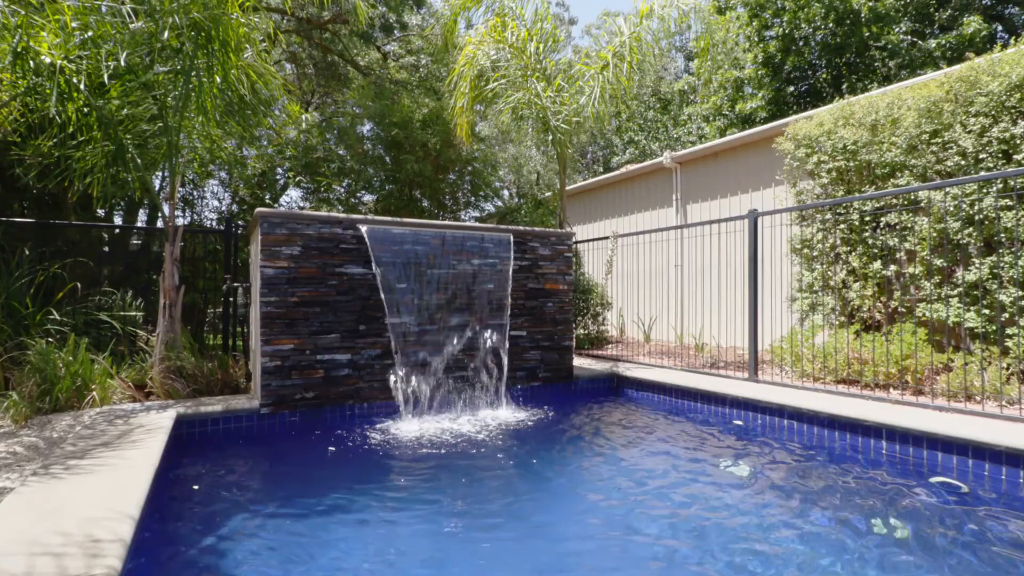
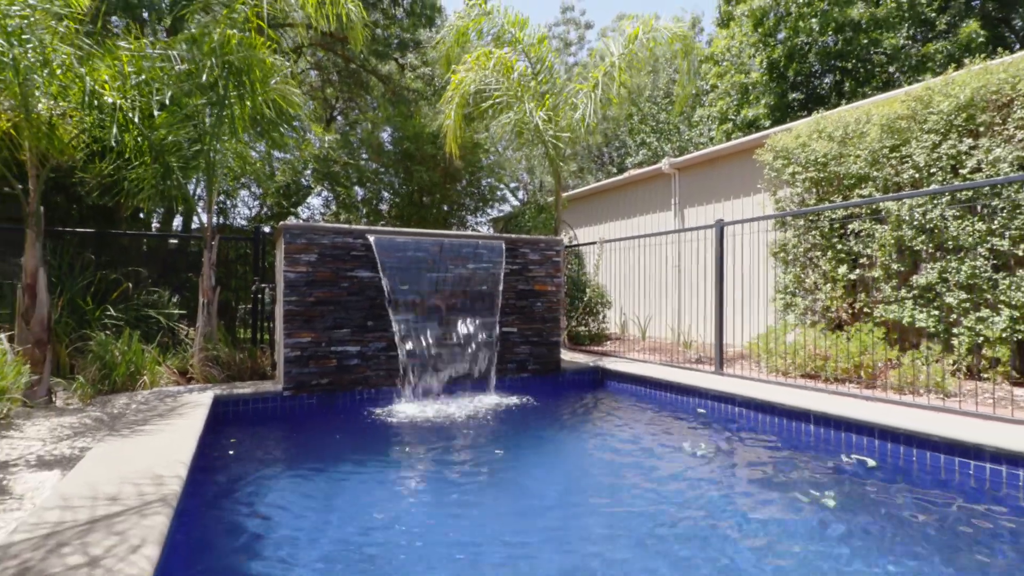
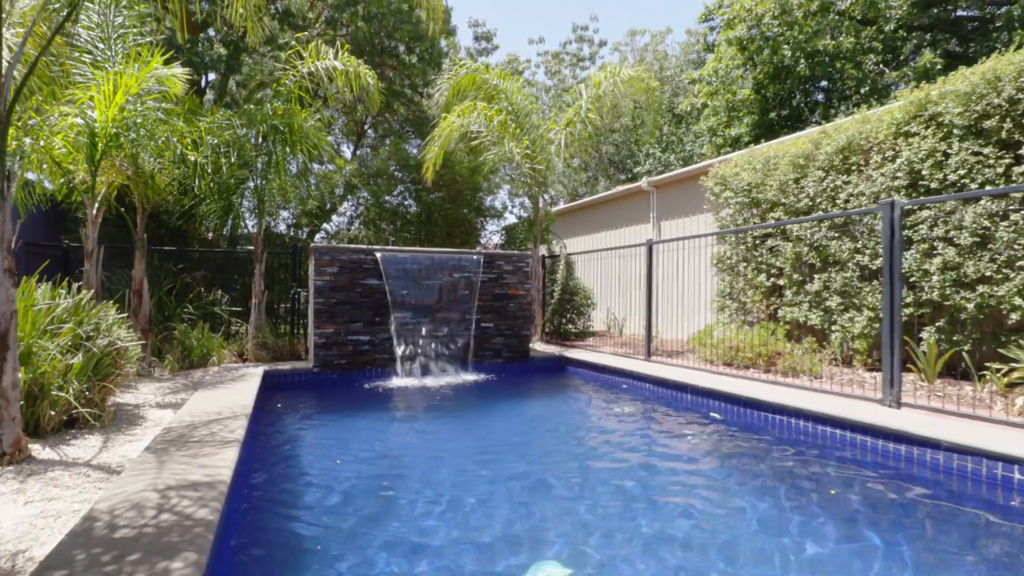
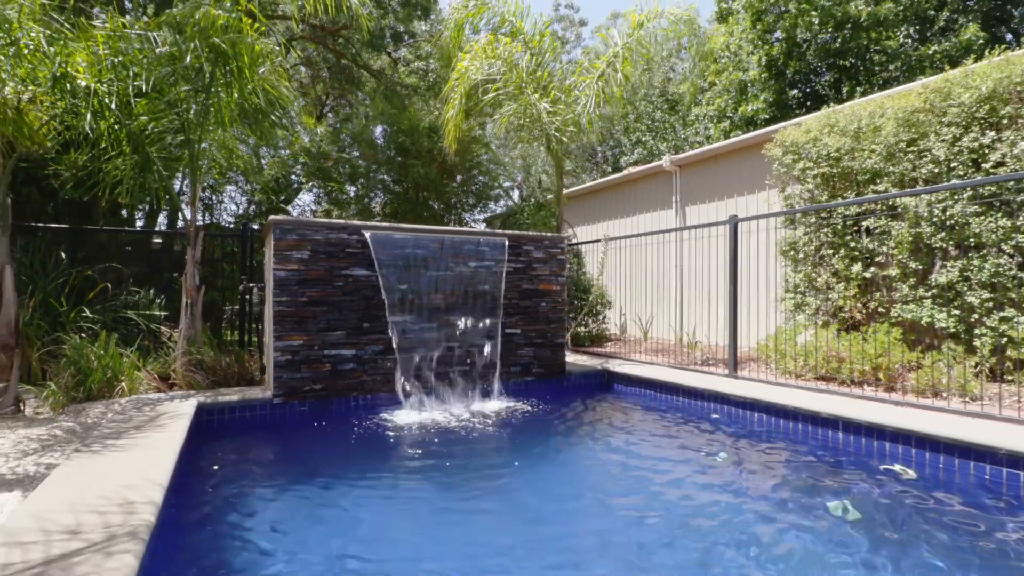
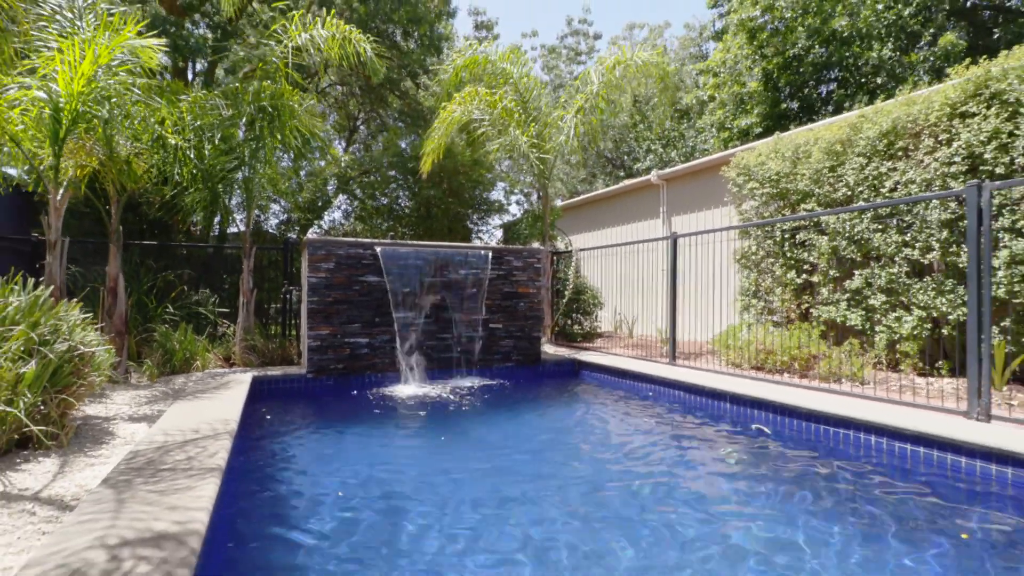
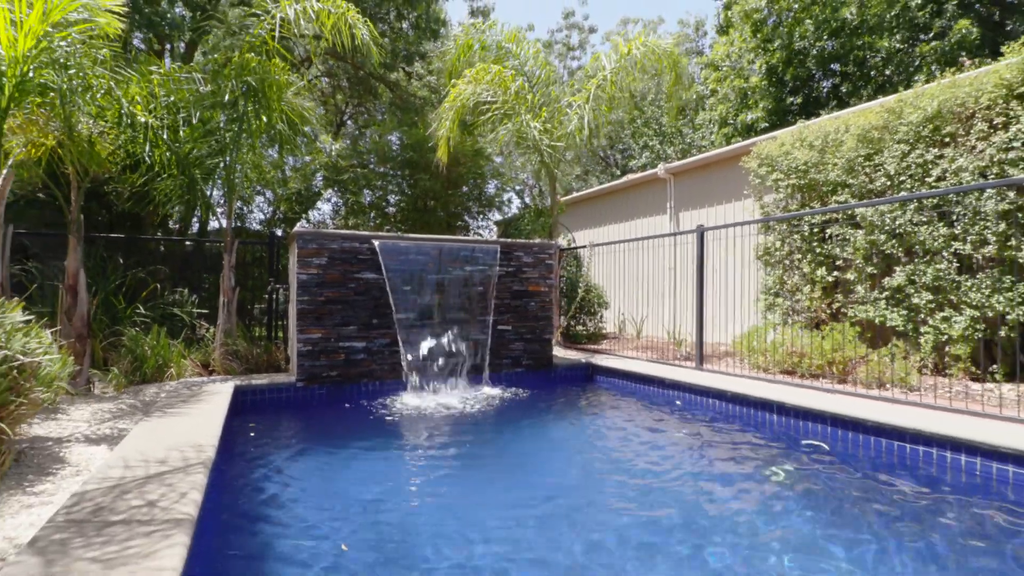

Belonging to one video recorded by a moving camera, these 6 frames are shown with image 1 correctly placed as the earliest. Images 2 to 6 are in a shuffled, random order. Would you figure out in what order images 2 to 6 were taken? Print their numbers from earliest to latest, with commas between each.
4, 2, 6, 5, 3
